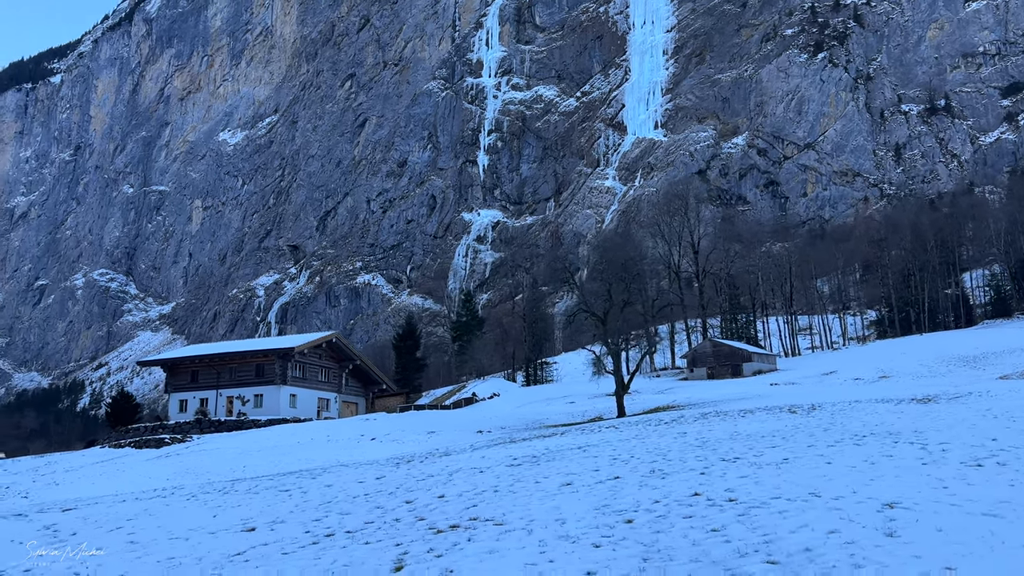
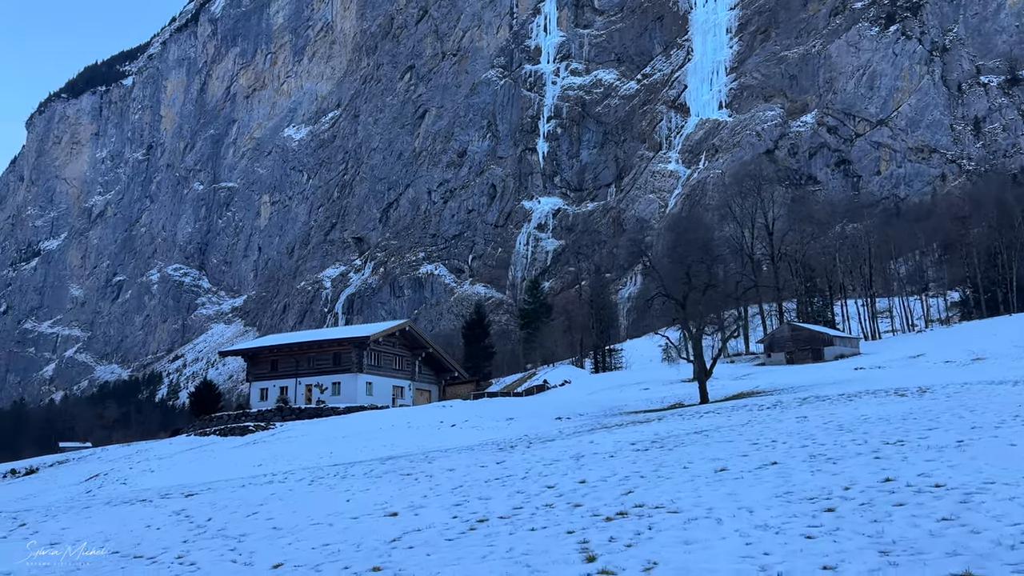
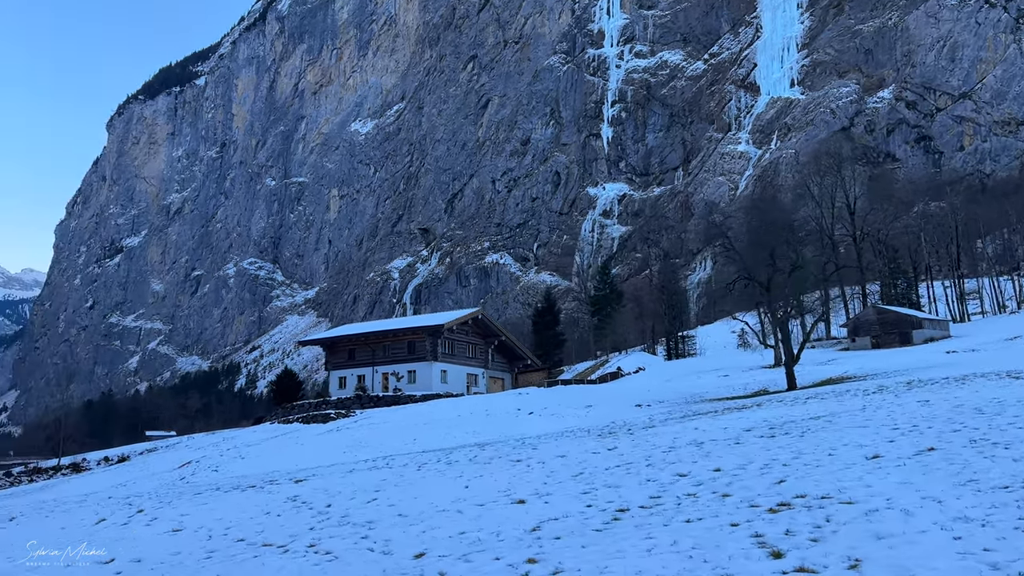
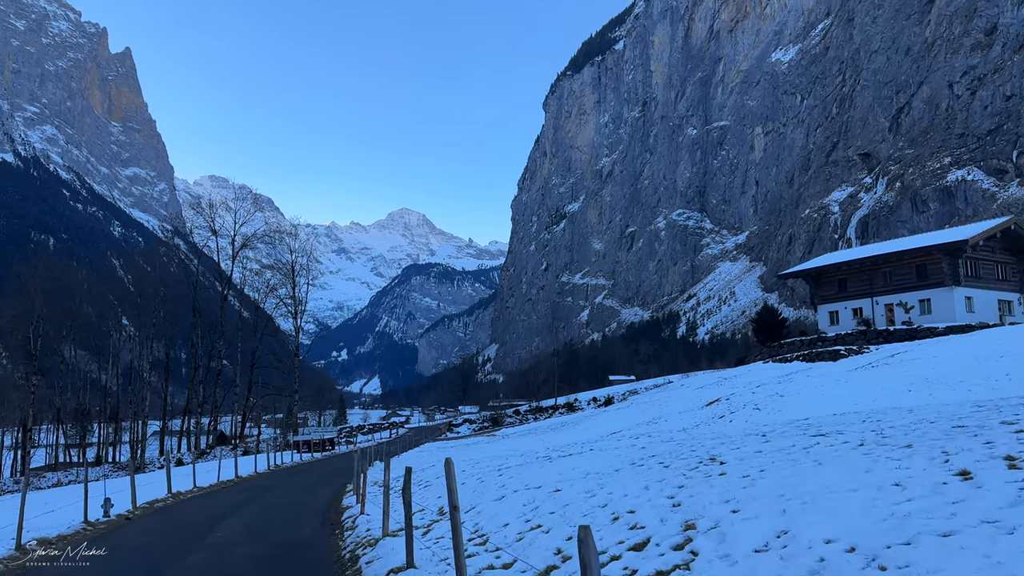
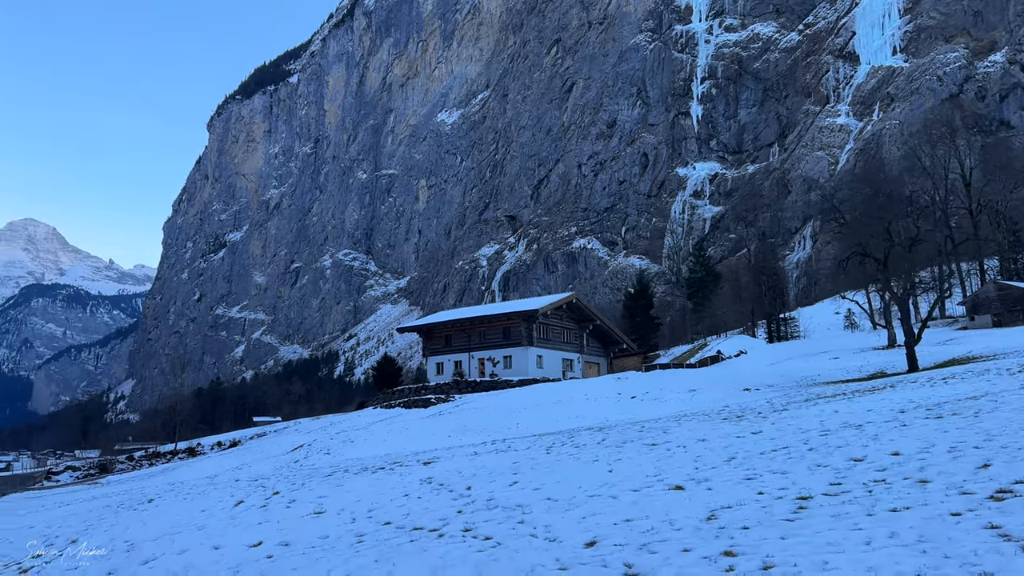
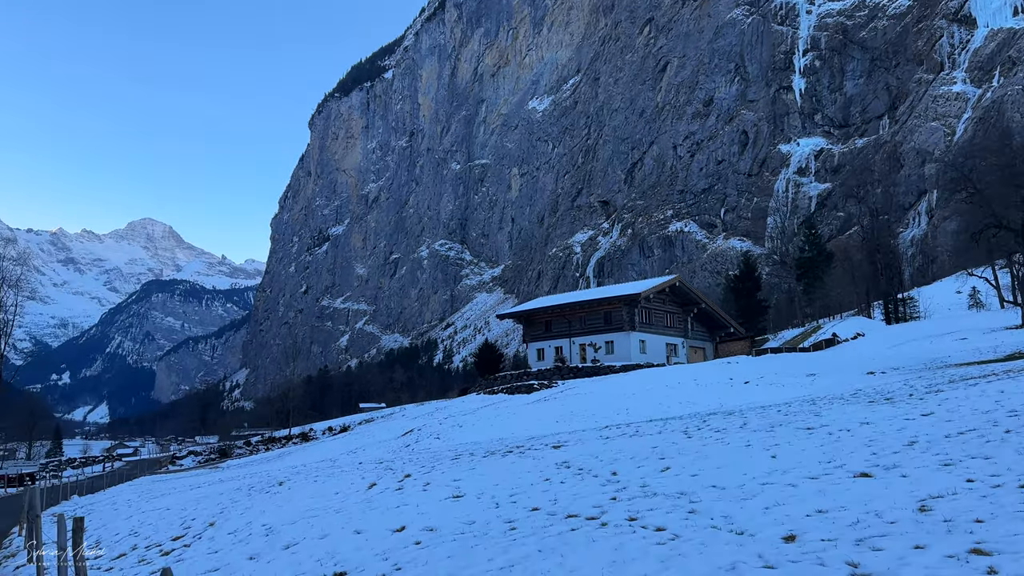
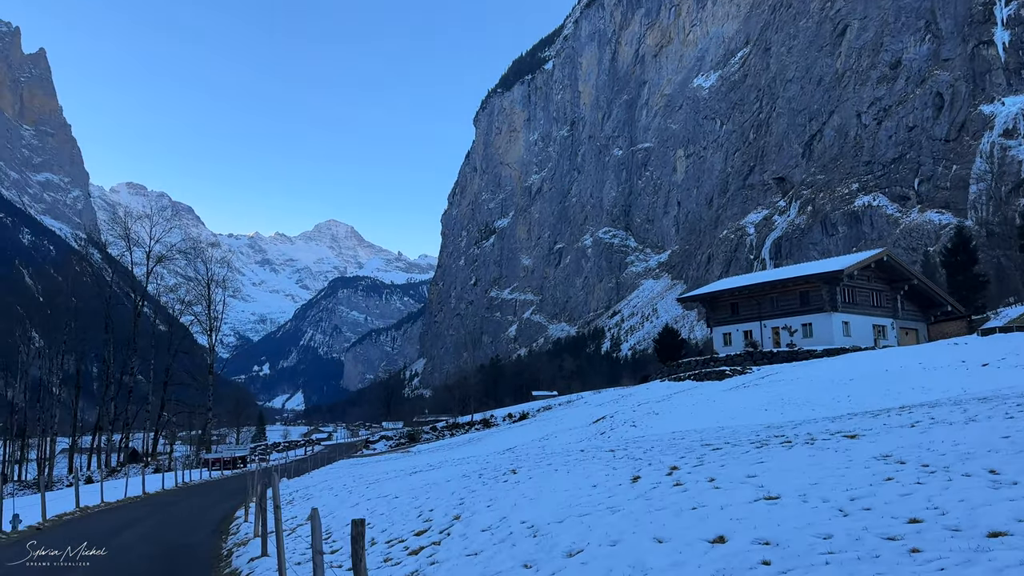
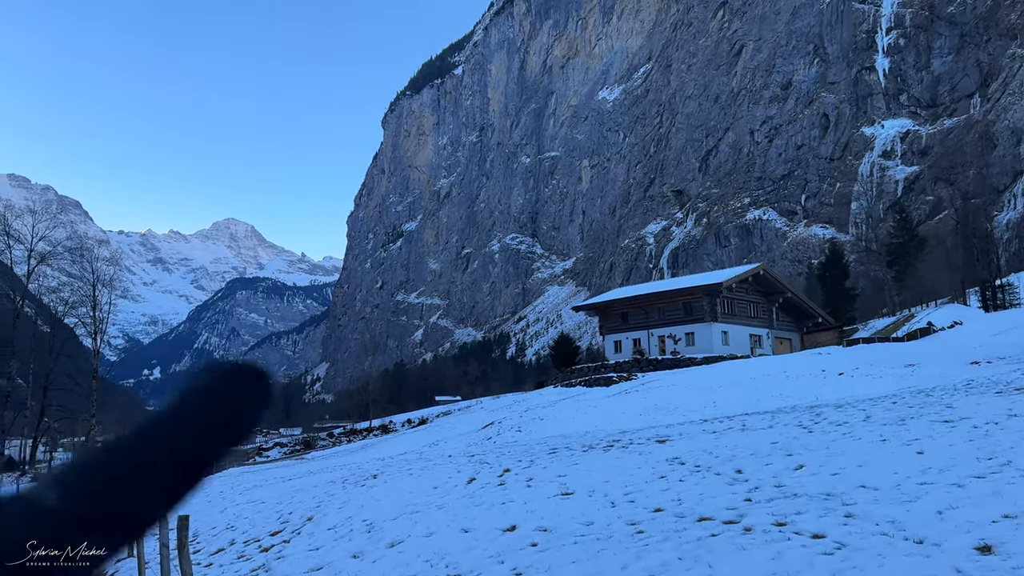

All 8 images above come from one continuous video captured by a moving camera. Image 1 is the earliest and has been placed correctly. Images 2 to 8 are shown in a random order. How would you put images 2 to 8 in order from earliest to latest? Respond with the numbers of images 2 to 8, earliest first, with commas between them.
2, 3, 5, 6, 8, 7, 4
